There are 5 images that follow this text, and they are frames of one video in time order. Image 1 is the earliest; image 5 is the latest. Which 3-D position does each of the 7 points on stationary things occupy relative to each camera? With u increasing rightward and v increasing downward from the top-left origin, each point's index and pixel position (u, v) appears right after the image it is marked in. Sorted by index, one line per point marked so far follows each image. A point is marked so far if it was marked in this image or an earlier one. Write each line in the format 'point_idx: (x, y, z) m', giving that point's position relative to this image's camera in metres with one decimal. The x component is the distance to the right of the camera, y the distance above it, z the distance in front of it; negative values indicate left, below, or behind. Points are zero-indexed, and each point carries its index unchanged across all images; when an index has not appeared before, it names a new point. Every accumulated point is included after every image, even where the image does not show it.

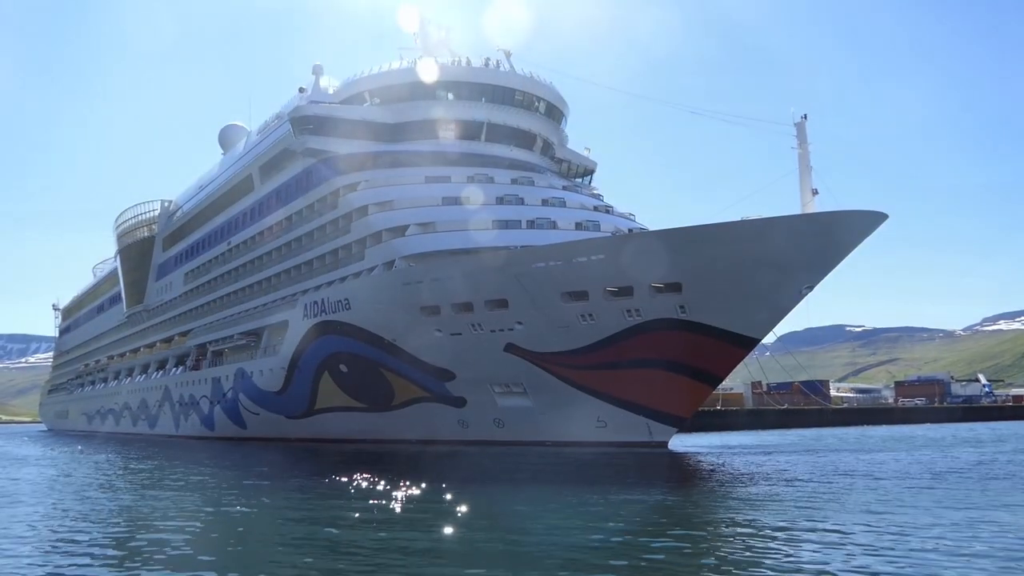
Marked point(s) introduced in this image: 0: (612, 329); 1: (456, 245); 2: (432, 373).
0: (+1.9, -0.9, +15.2) m
1: (-1.3, +1.0, +16.7) m
2: (-1.9, -2.0, +17.5) m
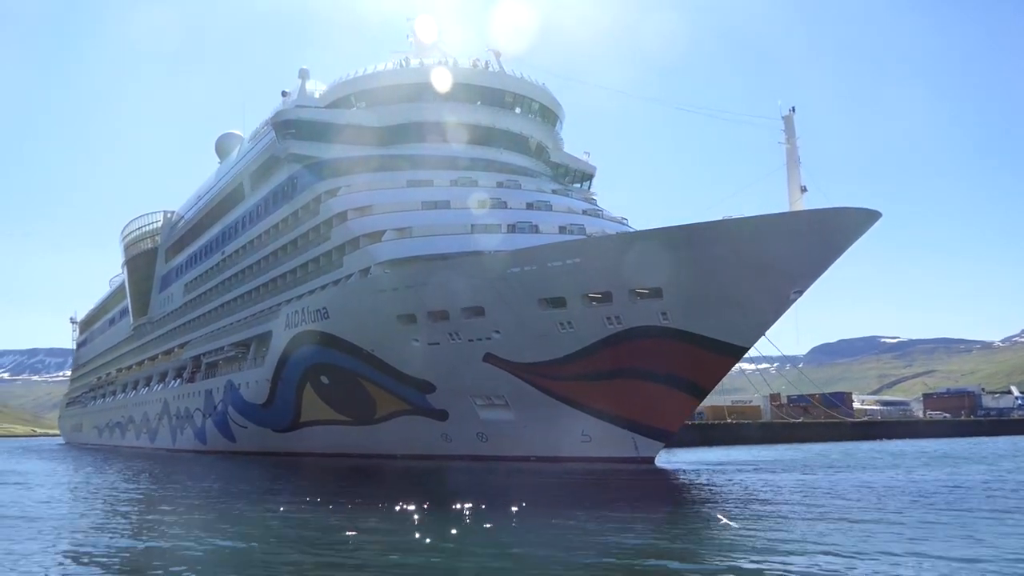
0: (+1.5, -1.0, +14.4) m
1: (-1.7, +0.8, +16.0) m
2: (-2.2, -2.2, +16.8) m
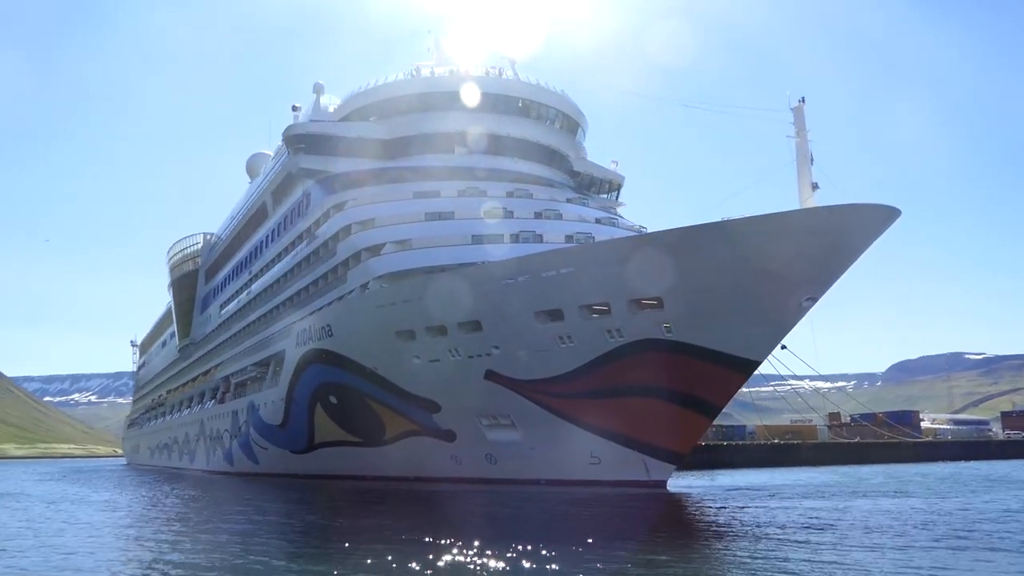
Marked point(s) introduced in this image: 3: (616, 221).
0: (+1.4, -1.2, +13.4) m
1: (-1.6, +0.5, +15.3) m
2: (-2.1, -2.5, +16.0) m
3: (+2.5, +1.6, +17.5) m
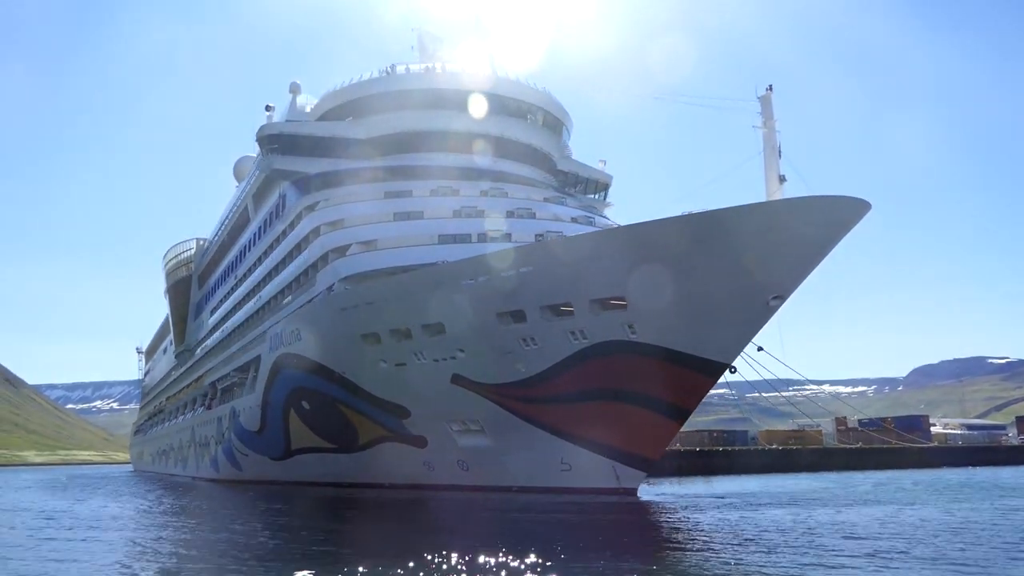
0: (+0.8, -1.2, +12.8) m
1: (-2.2, +0.5, +14.8) m
2: (-2.6, -2.5, +15.5) m
3: (+1.9, +1.6, +16.9) m
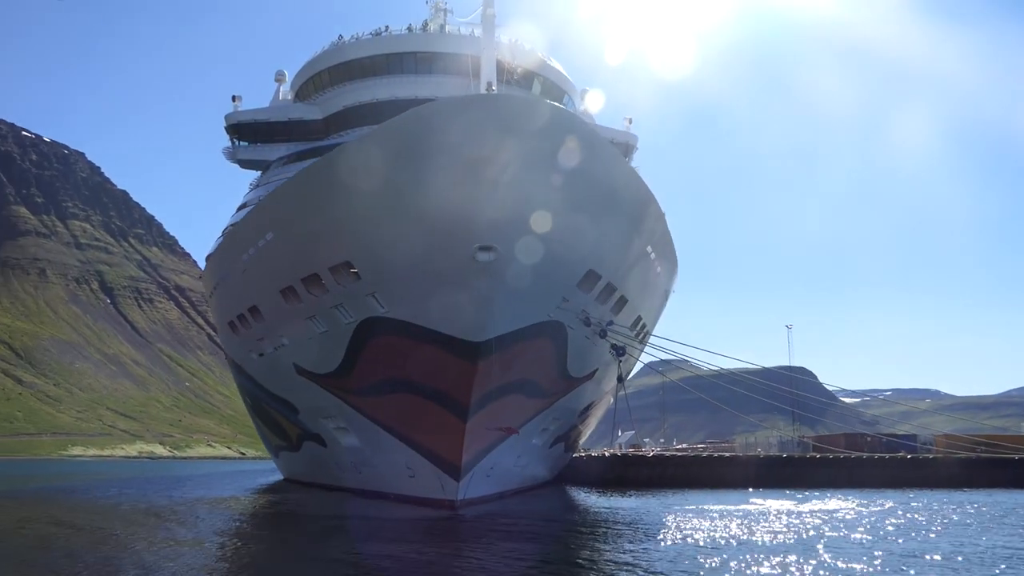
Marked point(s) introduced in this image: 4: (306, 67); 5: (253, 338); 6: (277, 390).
0: (+0.7, -0.9, +12.3) m
1: (-2.4, +0.7, +14.3) m
2: (-2.7, -2.4, +15.1) m
3: (+1.7, +2.0, +16.3) m
4: (-5.5, +5.7, +20.9) m
5: (-5.8, -1.3, +18.0) m
6: (-4.4, -2.5, +16.8) m
